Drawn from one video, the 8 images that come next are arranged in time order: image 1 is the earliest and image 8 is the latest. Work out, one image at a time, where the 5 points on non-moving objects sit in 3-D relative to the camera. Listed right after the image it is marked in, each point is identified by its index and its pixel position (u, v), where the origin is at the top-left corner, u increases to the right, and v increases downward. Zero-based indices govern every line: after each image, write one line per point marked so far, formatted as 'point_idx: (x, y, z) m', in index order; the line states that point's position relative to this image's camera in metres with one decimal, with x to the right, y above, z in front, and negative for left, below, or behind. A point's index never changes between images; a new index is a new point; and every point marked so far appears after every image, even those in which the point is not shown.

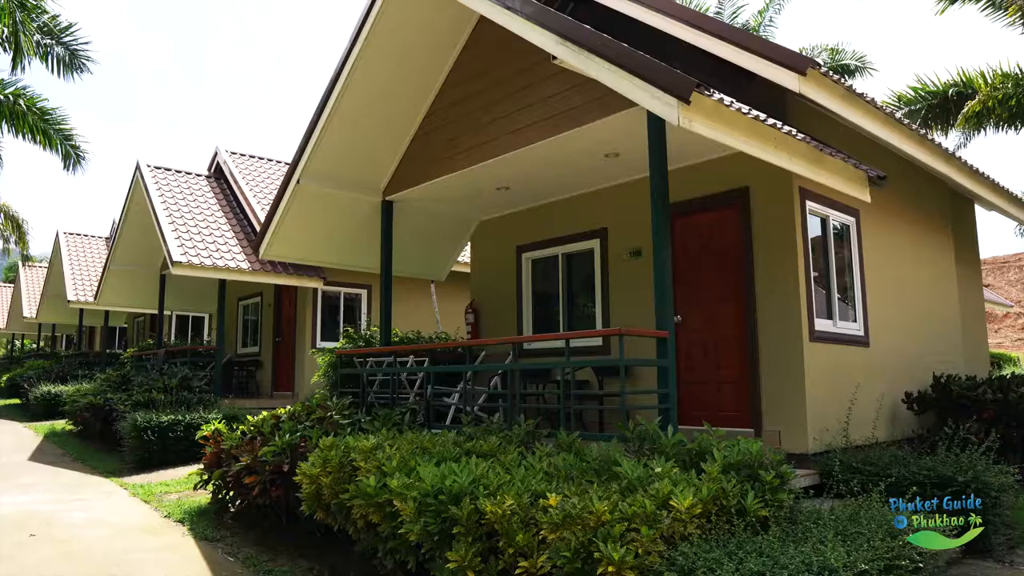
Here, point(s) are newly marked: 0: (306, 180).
0: (-2.2, +1.2, +8.5) m
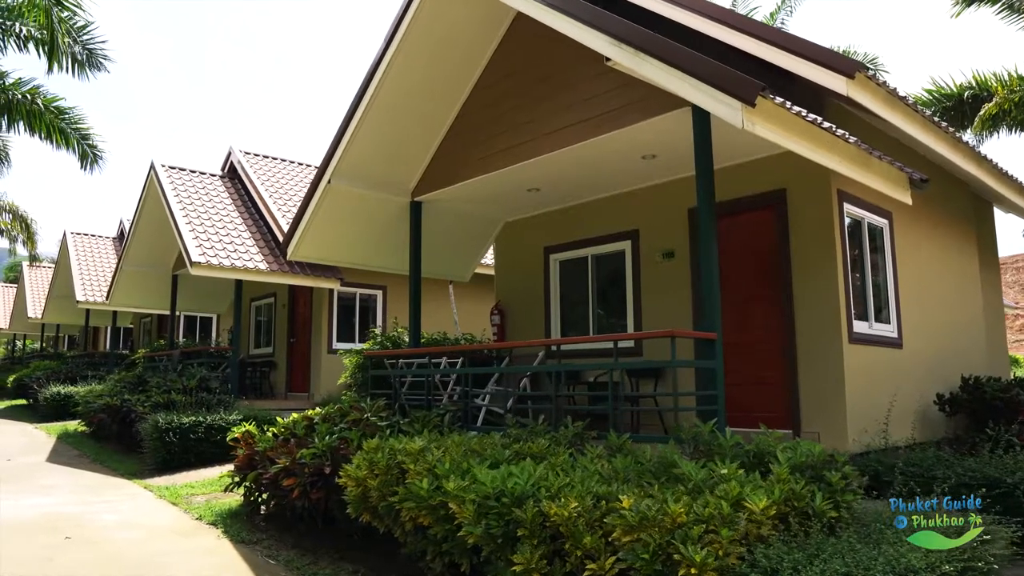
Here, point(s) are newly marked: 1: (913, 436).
0: (-1.8, +1.2, +8.5) m
1: (+3.7, -1.4, +7.5) m
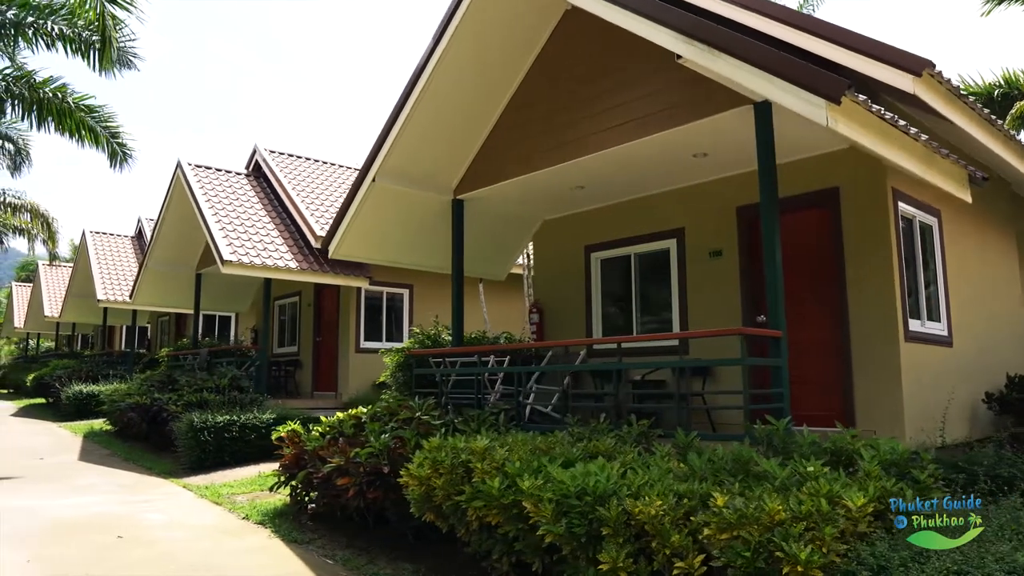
0: (-1.4, +1.2, +8.5) m
1: (+4.2, -1.4, +7.5) m
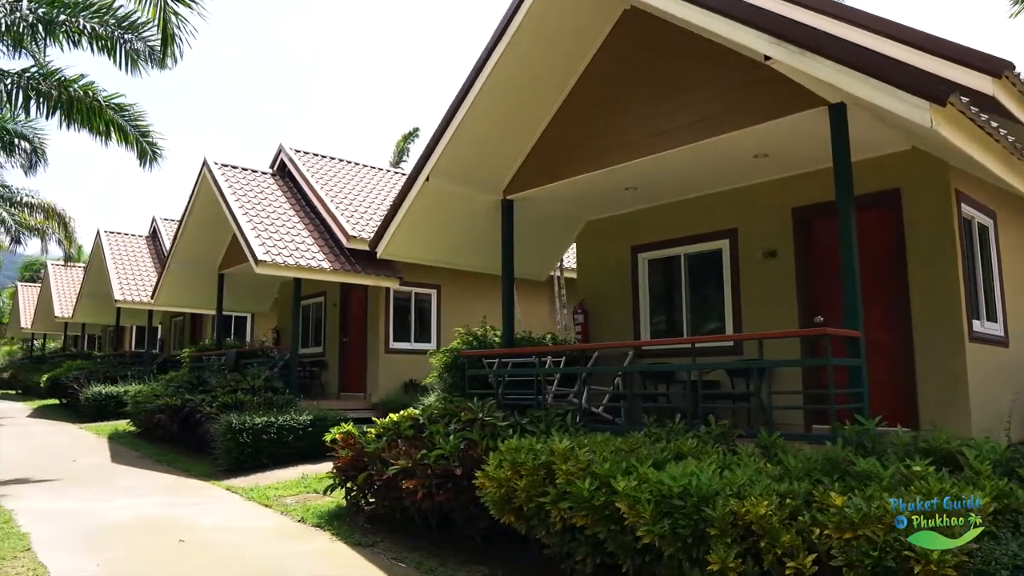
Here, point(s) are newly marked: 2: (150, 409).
0: (-0.8, +1.2, +8.5) m
1: (+4.8, -1.4, +7.5) m
2: (-5.6, -1.9, +12.5) m
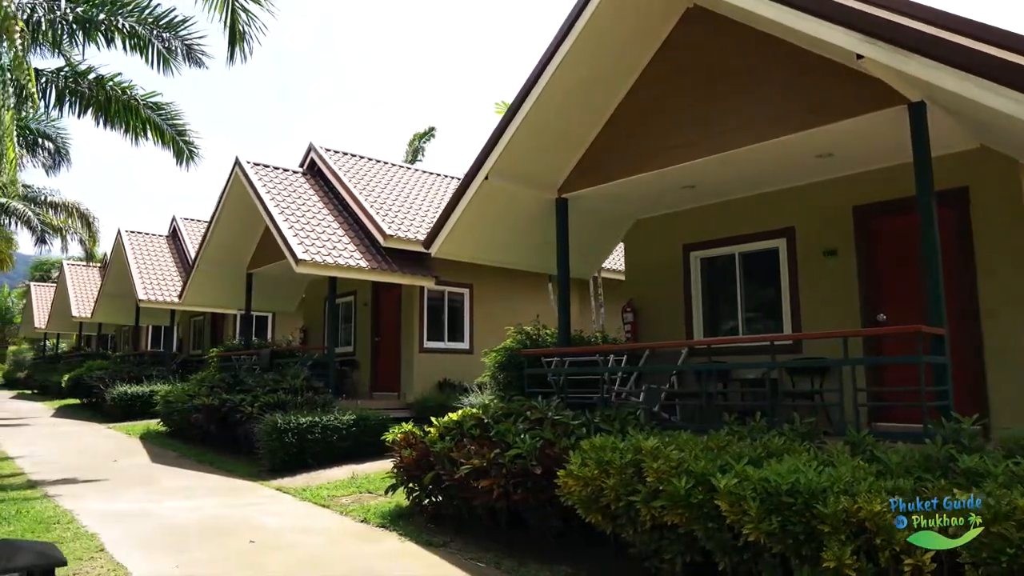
0: (-0.2, +1.2, +8.5) m
1: (+5.4, -1.4, +7.6) m
2: (-5.1, -1.9, +12.4) m
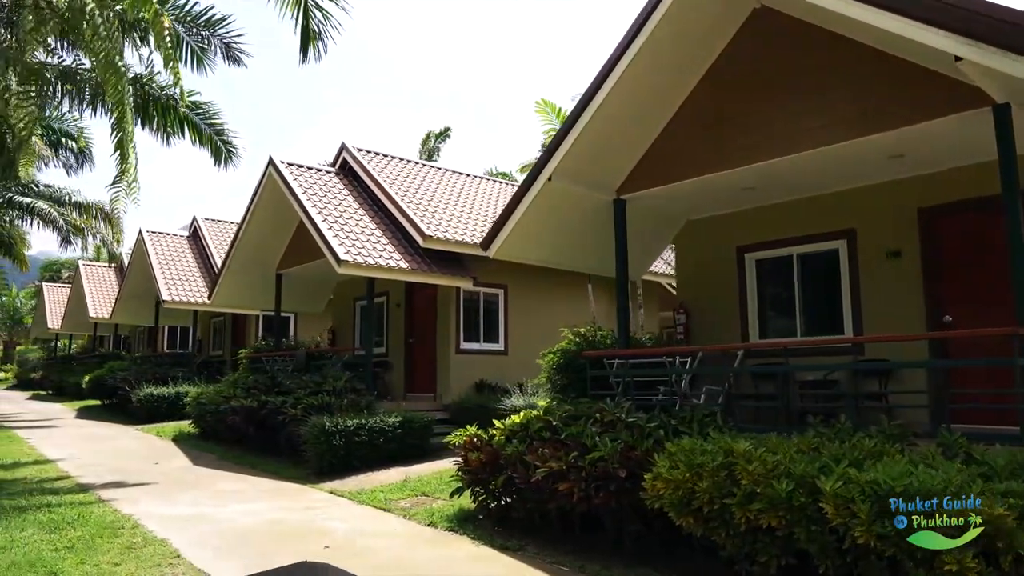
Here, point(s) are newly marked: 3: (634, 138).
0: (+0.4, +1.2, +8.4) m
1: (+6.1, -1.4, +7.6) m
2: (-4.5, -1.9, +12.3) m
3: (+1.3, +1.6, +8.5) m
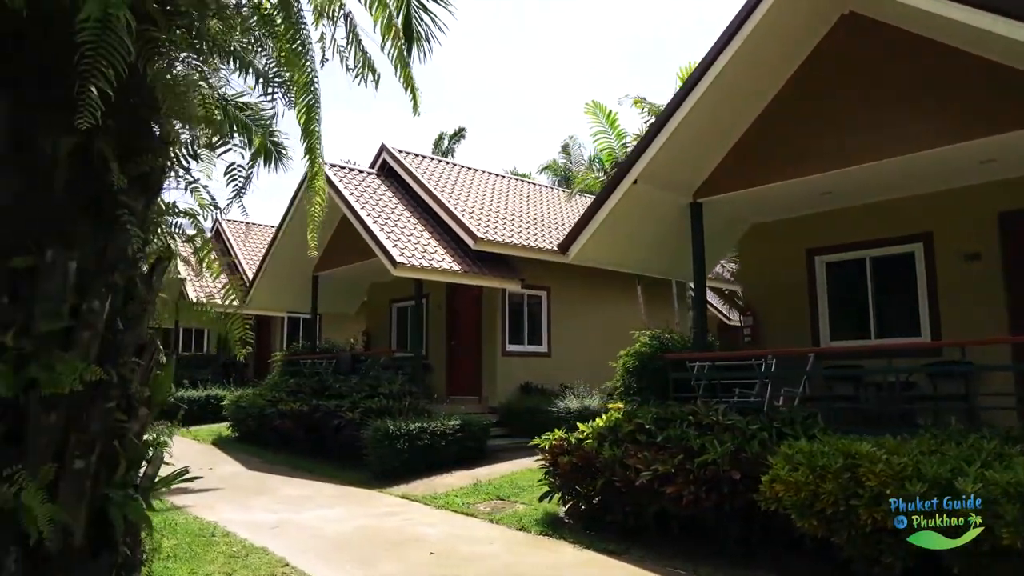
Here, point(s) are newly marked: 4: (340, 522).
0: (+1.3, +1.1, +8.4) m
1: (+6.9, -1.4, +7.8) m
2: (-3.7, -1.9, +12.2) m
3: (+2.1, +1.6, +8.6) m
4: (-1.7, -2.3, +8.0) m
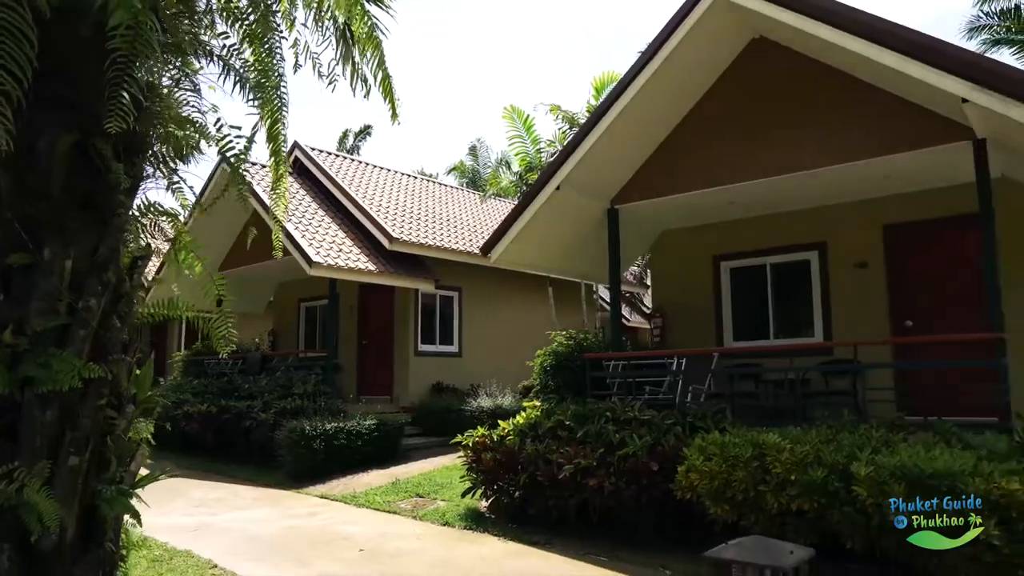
0: (+0.5, +1.1, +8.8) m
1: (+6.1, -1.5, +8.8) m
2: (-5.0, -1.9, +11.8) m
3: (+1.3, +1.5, +9.0) m
4: (-2.5, -2.3, +7.9) m
